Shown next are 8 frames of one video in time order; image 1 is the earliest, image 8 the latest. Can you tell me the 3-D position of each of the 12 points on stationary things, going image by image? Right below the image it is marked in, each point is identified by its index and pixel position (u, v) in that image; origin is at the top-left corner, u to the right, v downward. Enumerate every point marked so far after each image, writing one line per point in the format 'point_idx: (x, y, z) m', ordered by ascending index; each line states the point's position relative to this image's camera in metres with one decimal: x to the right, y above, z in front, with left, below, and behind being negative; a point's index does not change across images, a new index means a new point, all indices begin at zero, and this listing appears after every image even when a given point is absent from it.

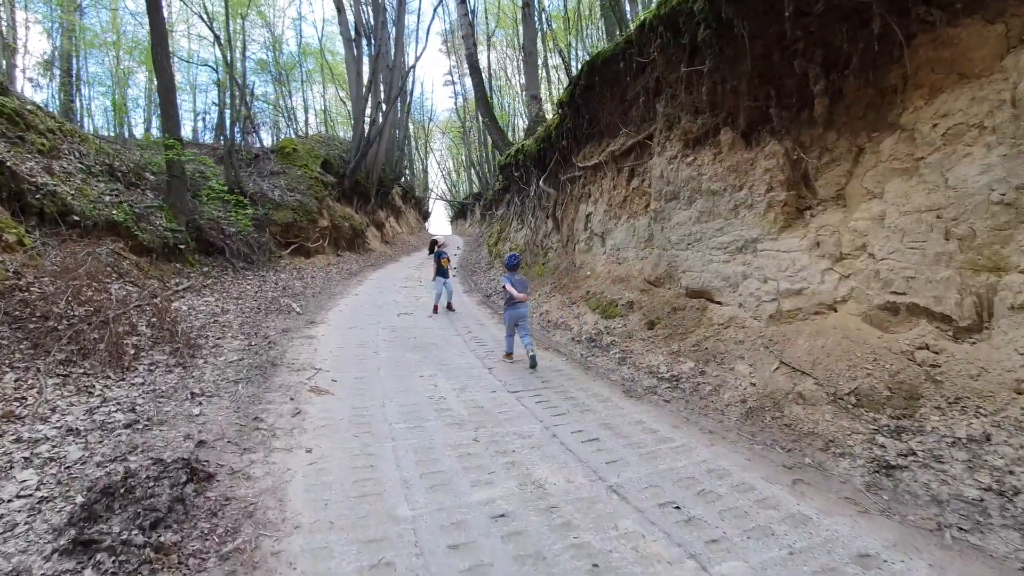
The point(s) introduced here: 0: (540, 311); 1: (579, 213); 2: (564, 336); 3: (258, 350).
0: (+0.5, -0.4, +9.5) m
1: (+1.4, +1.6, +10.6) m
2: (+0.8, -0.7, +7.8) m
3: (-3.4, -0.8, +6.8) m
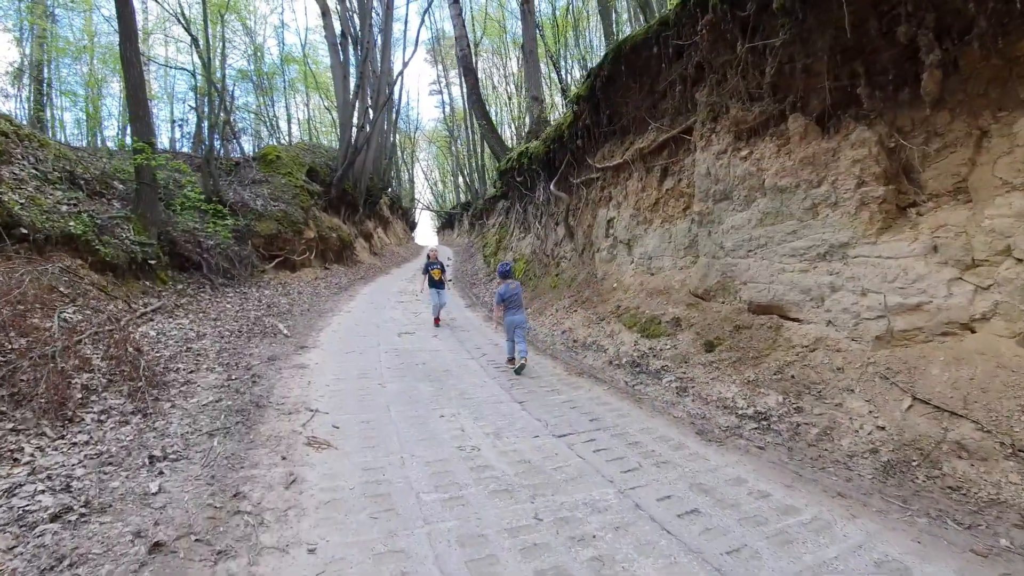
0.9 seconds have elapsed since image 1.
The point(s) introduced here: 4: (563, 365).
0: (+0.8, -0.6, +8.5) m
1: (+1.6, +1.3, +9.6) m
2: (+1.1, -0.9, +6.8) m
3: (-3.0, -1.1, +5.6) m
4: (+0.7, -1.1, +7.0) m
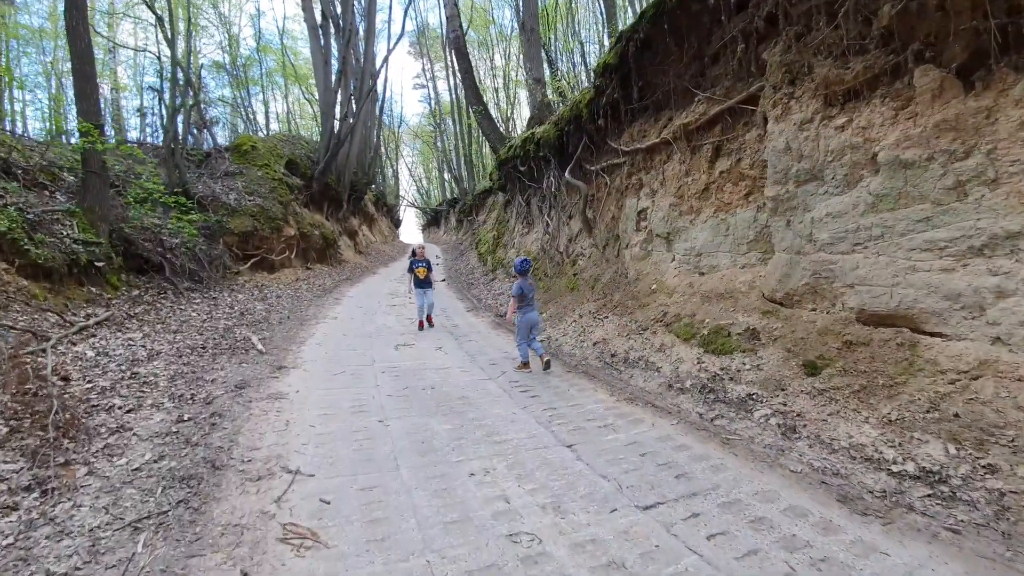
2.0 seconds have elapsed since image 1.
0: (+1.1, -0.7, +7.2) m
1: (+1.8, +1.3, +8.3) m
2: (+1.5, -1.0, +5.5) m
3: (-2.7, -1.2, +4.2) m
4: (+1.0, -1.1, +5.6) m
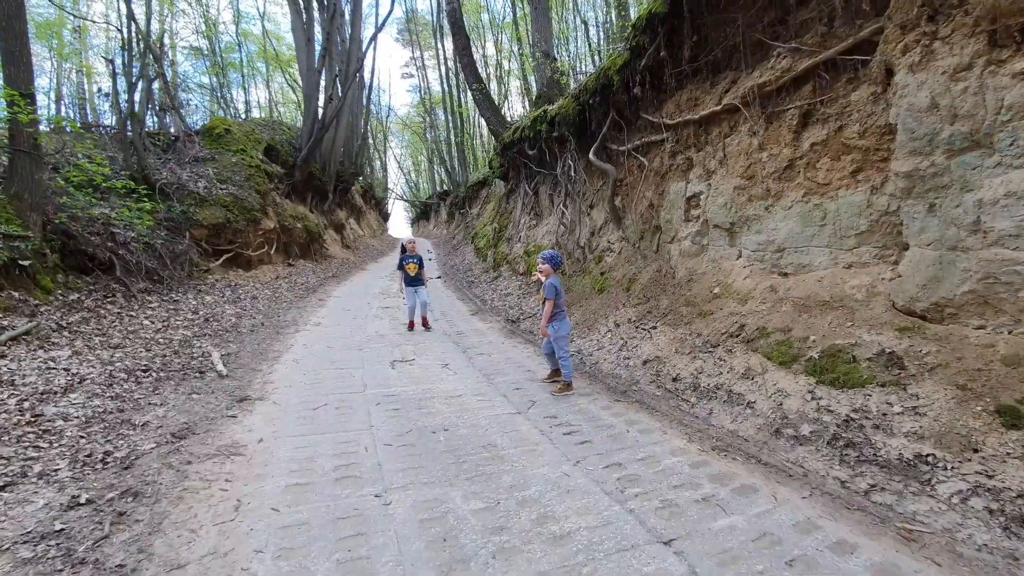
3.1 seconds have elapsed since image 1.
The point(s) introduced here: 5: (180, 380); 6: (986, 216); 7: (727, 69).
0: (+1.4, -0.7, +5.8) m
1: (+2.1, +1.3, +6.9) m
2: (+1.8, -1.1, +4.1) m
3: (-2.3, -1.3, +2.7) m
4: (+1.4, -1.2, +4.2) m
5: (-3.6, -1.0, +5.4) m
6: (+3.3, +0.5, +3.5) m
7: (+2.6, +2.6, +6.0) m
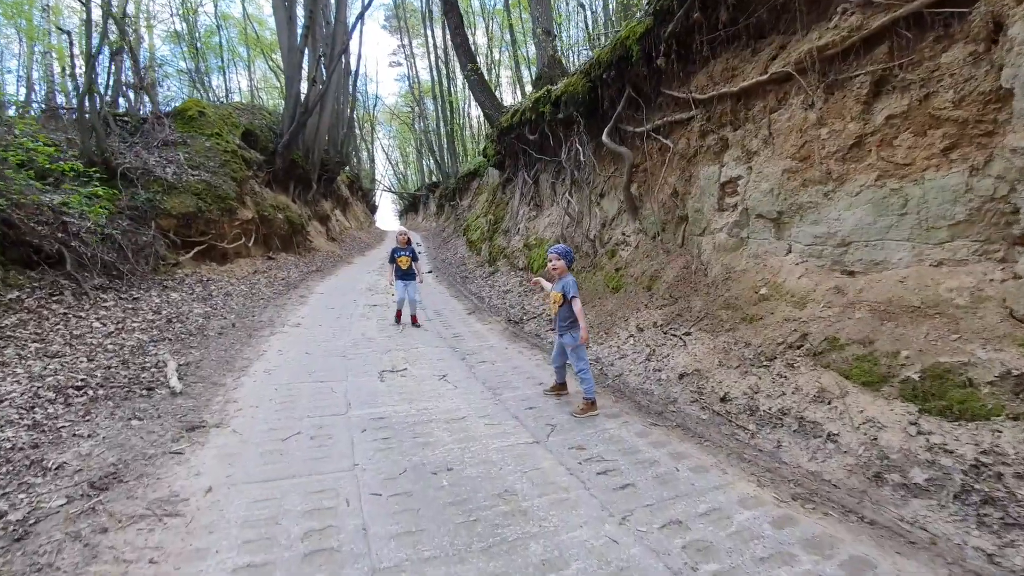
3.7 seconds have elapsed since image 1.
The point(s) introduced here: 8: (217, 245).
0: (+1.5, -0.7, +4.9) m
1: (+2.2, +1.3, +6.1) m
2: (+2.0, -1.1, +3.3) m
3: (-2.1, -1.3, +1.8) m
4: (+1.5, -1.2, +3.4) m
5: (-3.4, -1.0, +4.4) m
6: (+3.5, +0.5, +2.7) m
7: (+2.7, +2.6, +5.1) m
8: (-7.2, +1.0, +12.3) m
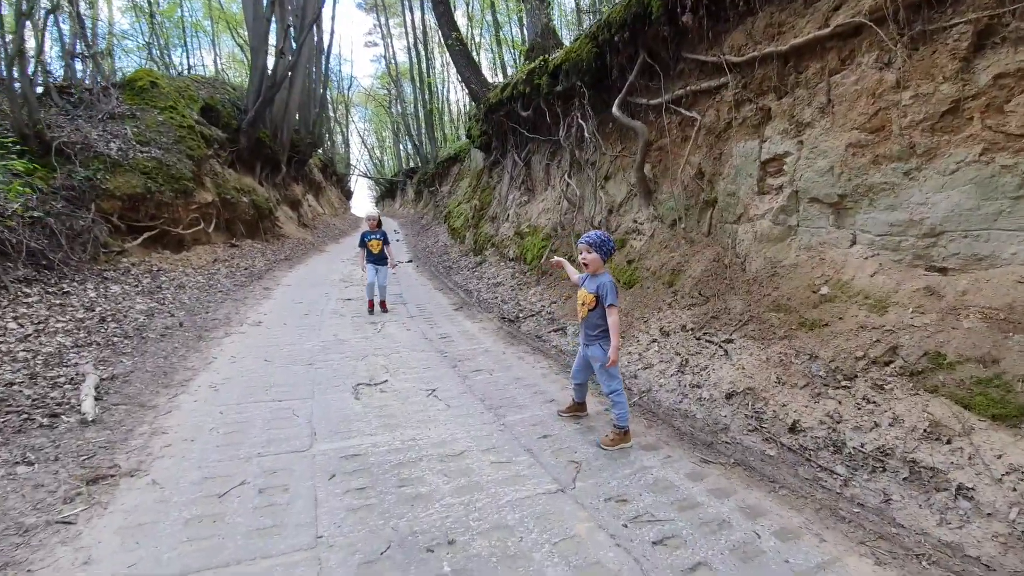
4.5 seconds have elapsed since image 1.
0: (+1.5, -0.7, +4.1) m
1: (+2.2, +1.3, +5.2) m
2: (+2.1, -1.1, +2.4) m
3: (-1.9, -1.4, +0.8) m
4: (+1.6, -1.2, +2.6) m
5: (-3.4, -1.0, +3.4) m
6: (+3.6, +0.4, +2.0) m
7: (+2.7, +2.6, +4.2) m
8: (-7.5, +1.3, +11.0) m
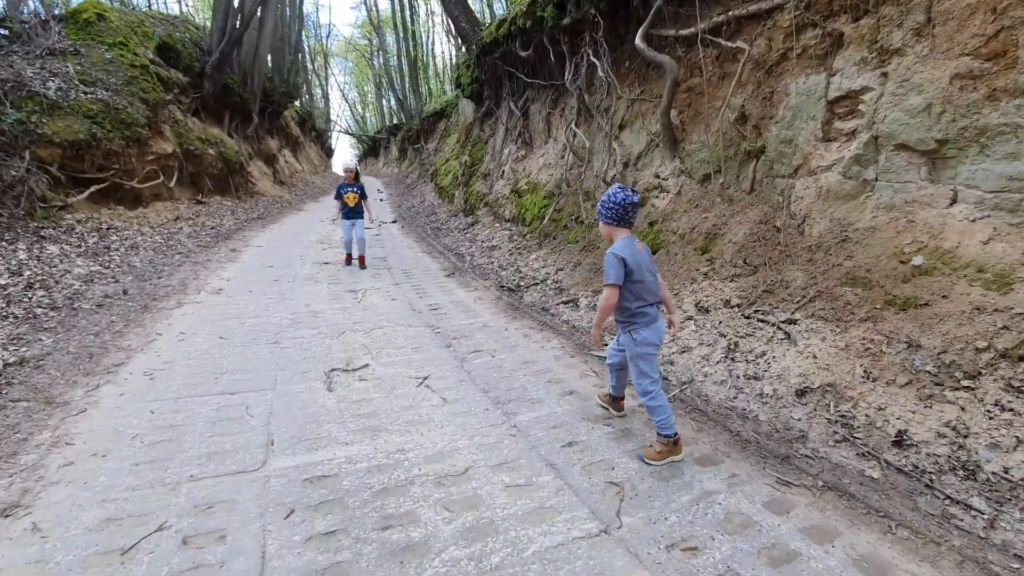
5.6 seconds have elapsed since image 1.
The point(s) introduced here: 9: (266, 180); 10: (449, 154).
0: (+1.6, -0.5, +3.3) m
1: (+2.3, +1.6, +4.3) m
2: (+2.2, -1.0, +1.7) m
3: (-1.7, -1.4, 0.0) m
4: (+1.7, -1.1, +1.8) m
5: (-3.3, -0.8, +2.5) m
6: (+3.8, +0.5, +1.2) m
7: (+2.8, +2.8, +3.3) m
8: (-7.6, +2.0, +9.8) m
9: (-8.9, +3.9, +18.3) m
10: (-2.1, +4.4, +16.4) m
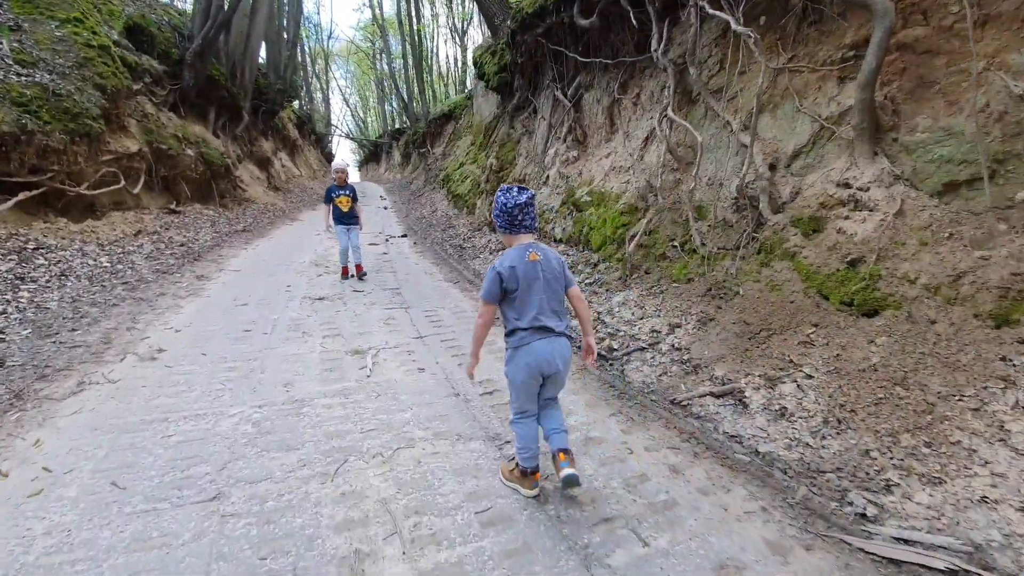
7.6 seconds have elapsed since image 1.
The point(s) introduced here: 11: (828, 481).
0: (+2.3, -1.0, +1.3) m
1: (+3.0, +1.1, +2.3) m
2: (+2.9, -1.5, -0.3) m
3: (-1.0, -1.8, -2.1) m
4: (+2.4, -1.6, -0.2) m
5: (-2.6, -1.2, +0.4) m
6: (+4.5, 0.0, -0.8) m
7: (+3.5, +2.3, +1.3) m
8: (-6.9, +1.5, +7.8) m
9: (-8.3, +3.3, +16.3) m
10: (-1.4, +3.8, +14.5) m
11: (+1.4, -0.9, +2.3) m
